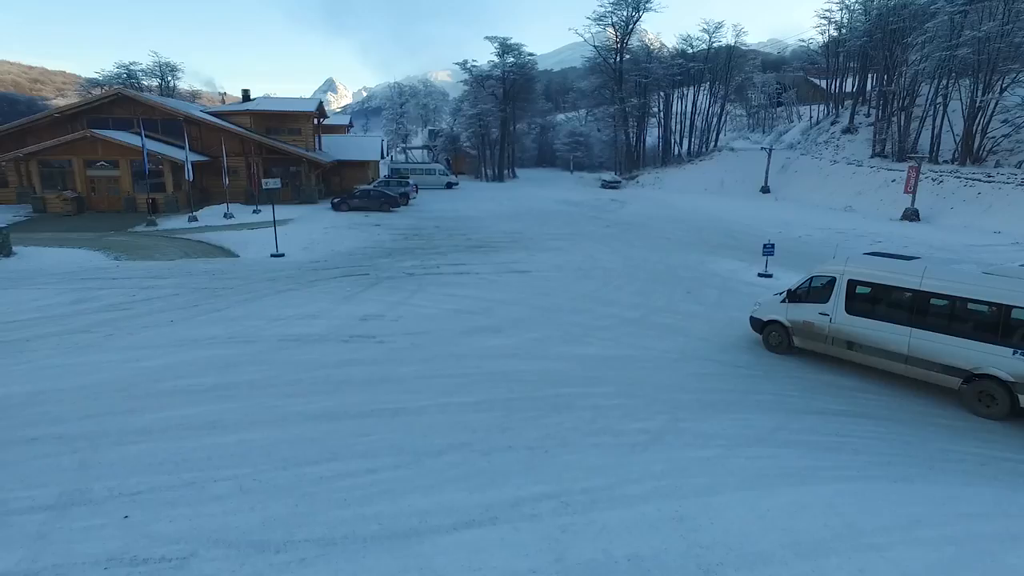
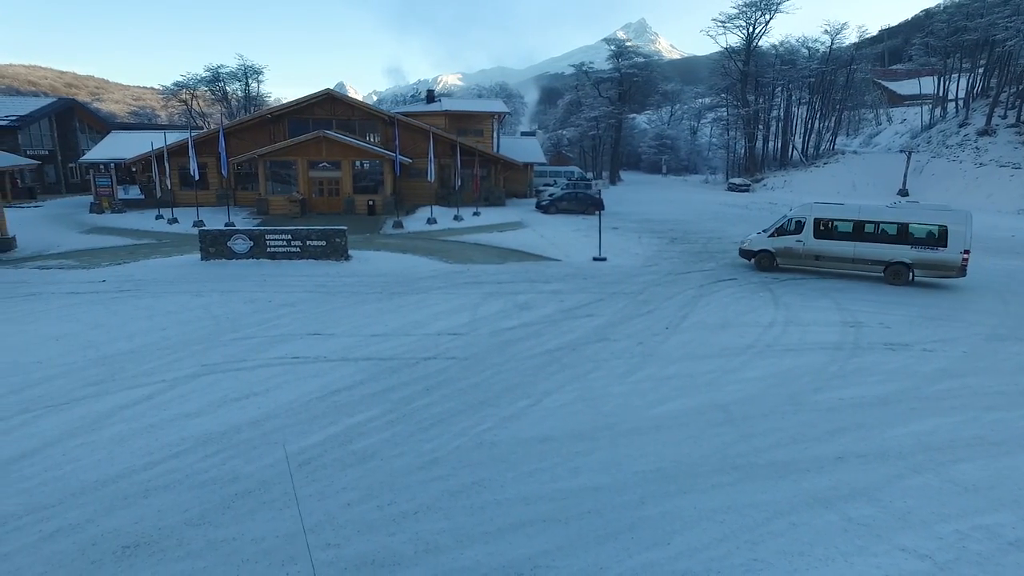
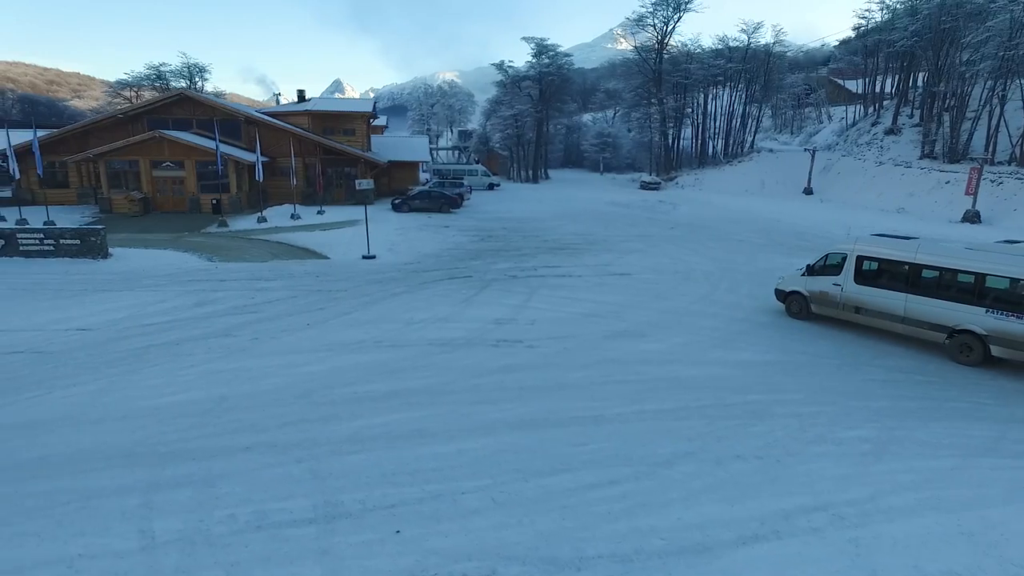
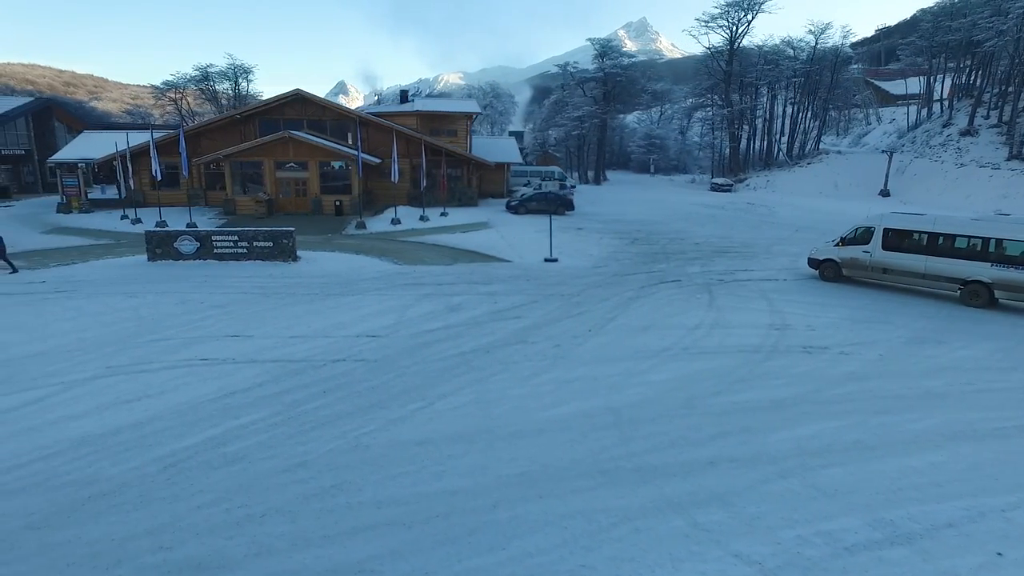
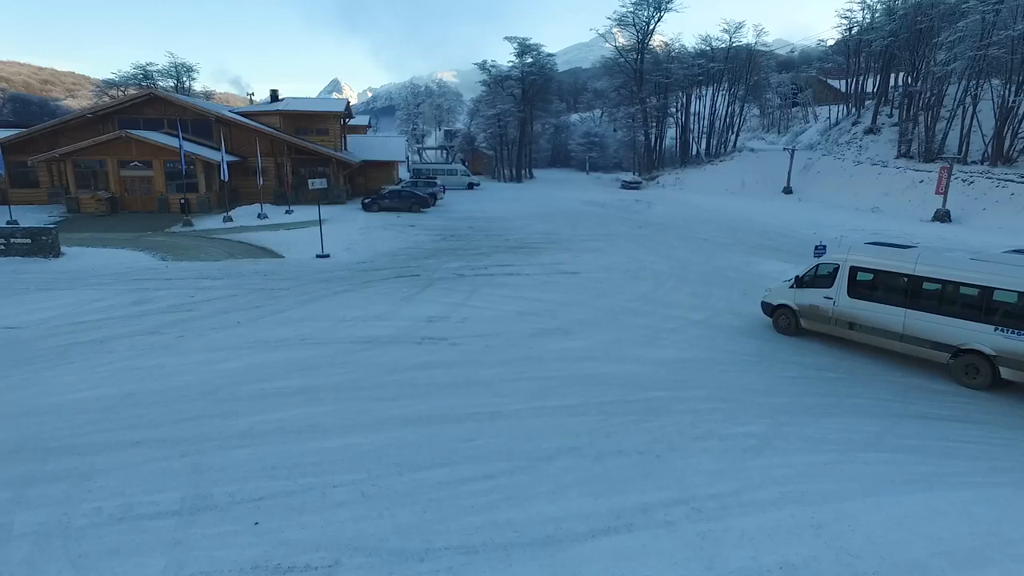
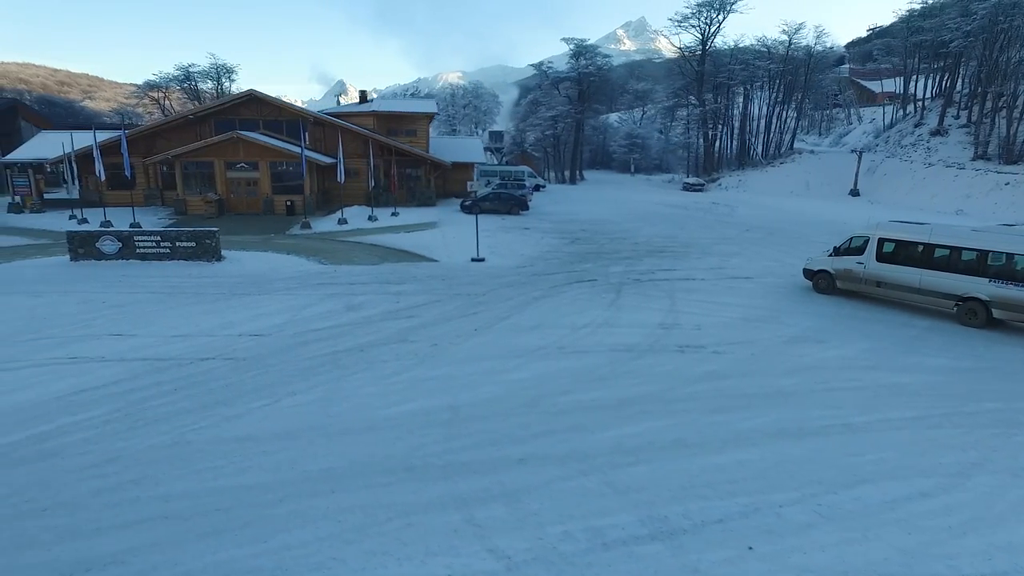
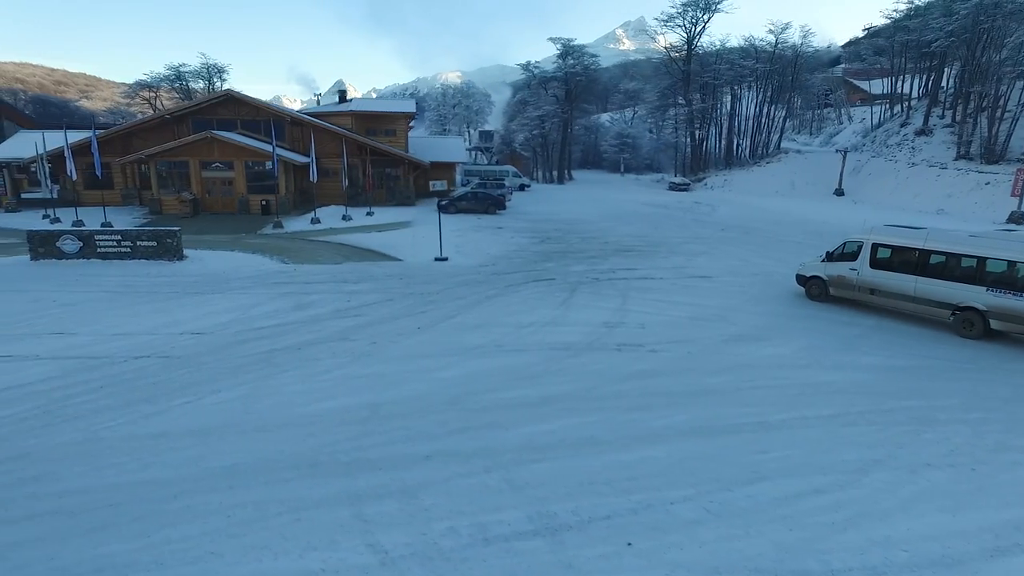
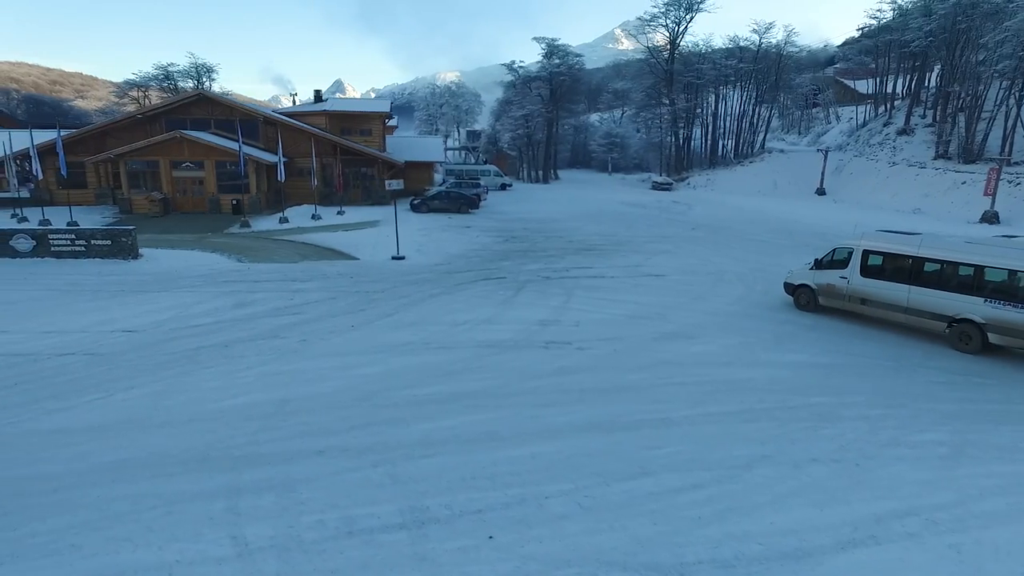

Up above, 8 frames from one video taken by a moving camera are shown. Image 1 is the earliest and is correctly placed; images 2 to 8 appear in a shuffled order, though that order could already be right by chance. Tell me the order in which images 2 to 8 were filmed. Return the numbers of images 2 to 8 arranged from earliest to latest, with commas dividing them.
5, 3, 8, 7, 6, 4, 2
